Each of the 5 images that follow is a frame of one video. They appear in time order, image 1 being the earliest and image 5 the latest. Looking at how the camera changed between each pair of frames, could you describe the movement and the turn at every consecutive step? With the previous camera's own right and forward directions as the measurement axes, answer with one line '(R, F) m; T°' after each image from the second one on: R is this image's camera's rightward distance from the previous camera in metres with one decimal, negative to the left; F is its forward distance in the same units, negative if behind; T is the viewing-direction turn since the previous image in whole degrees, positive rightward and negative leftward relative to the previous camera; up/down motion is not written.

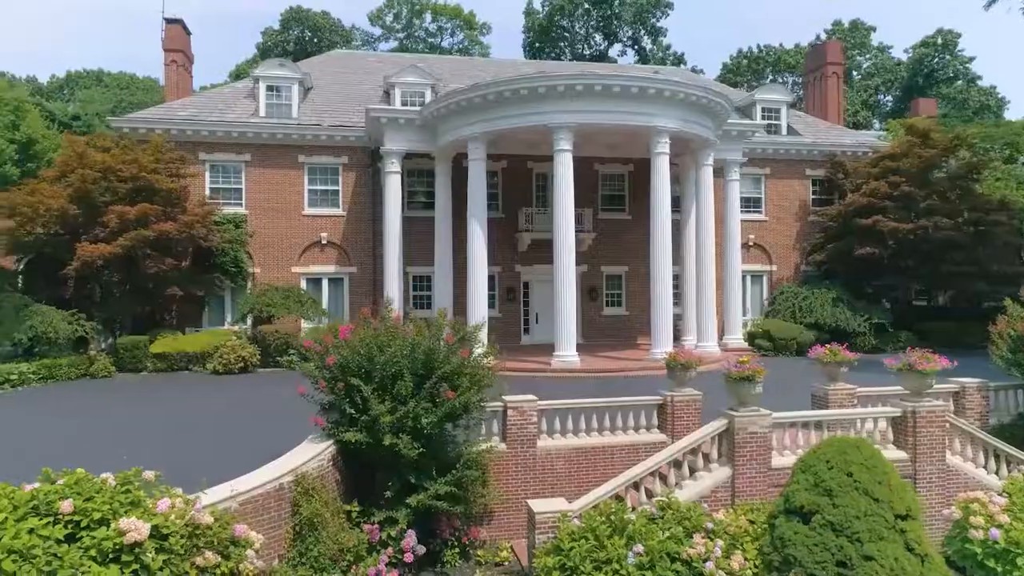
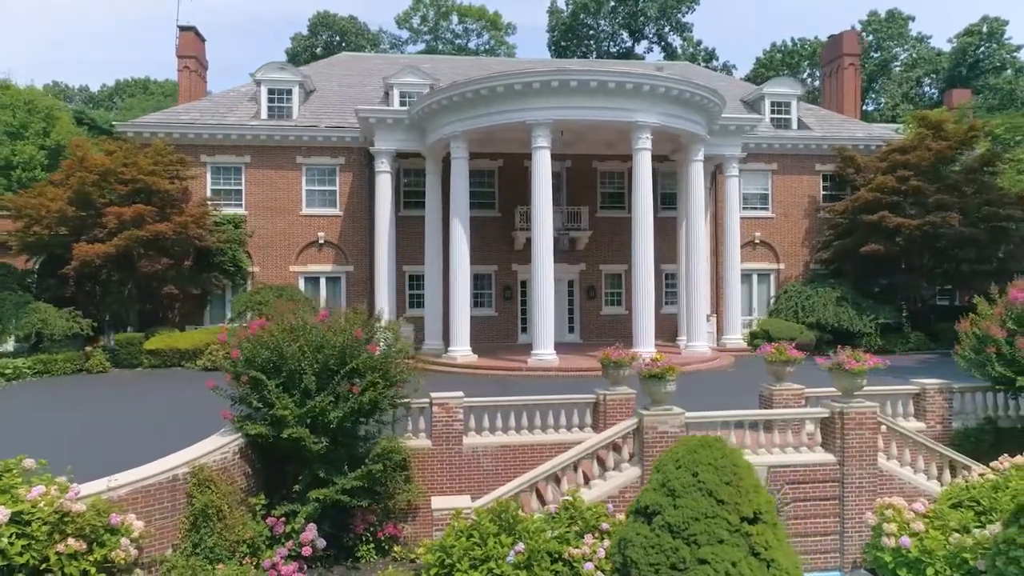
(+1.7, +0.1) m; -4°
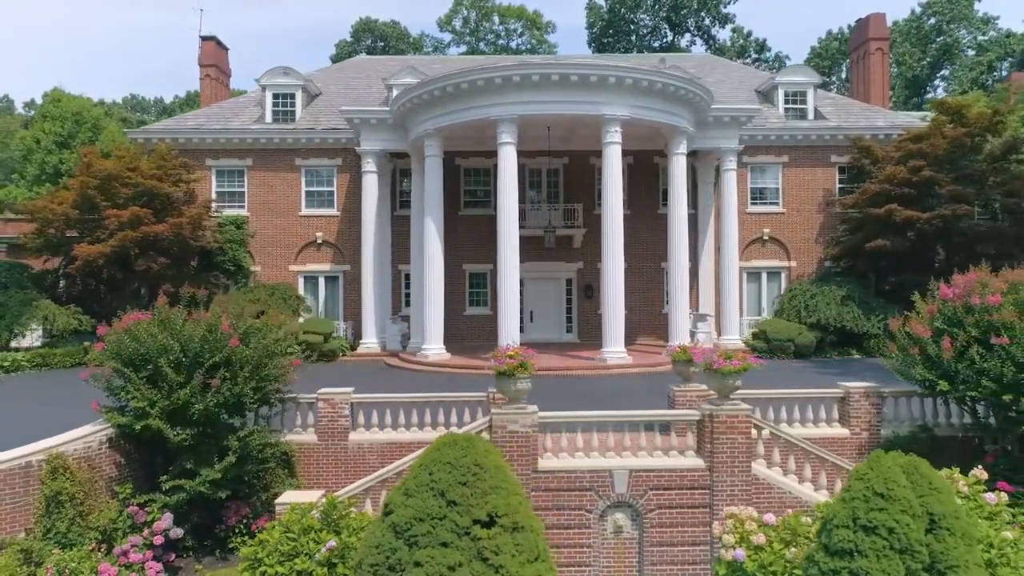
(+2.7, +0.3) m; -6°
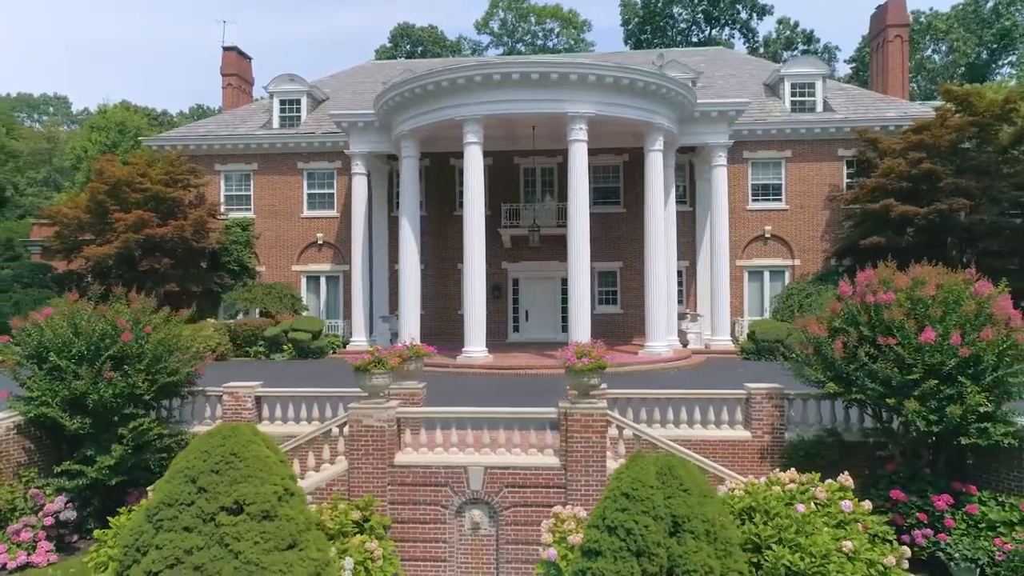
(+2.5, +0.1) m; -6°
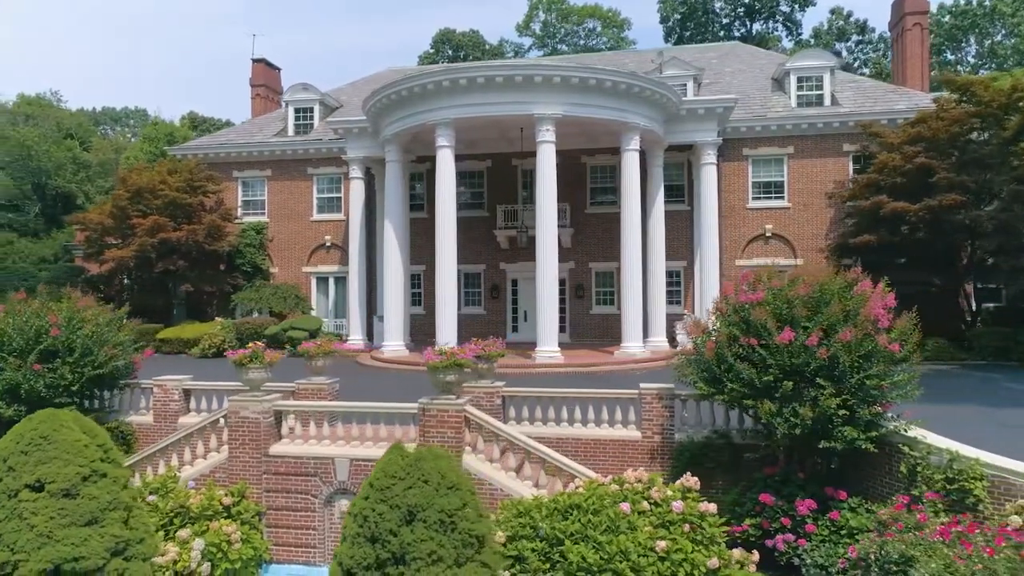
(+2.5, -0.1) m; -6°
